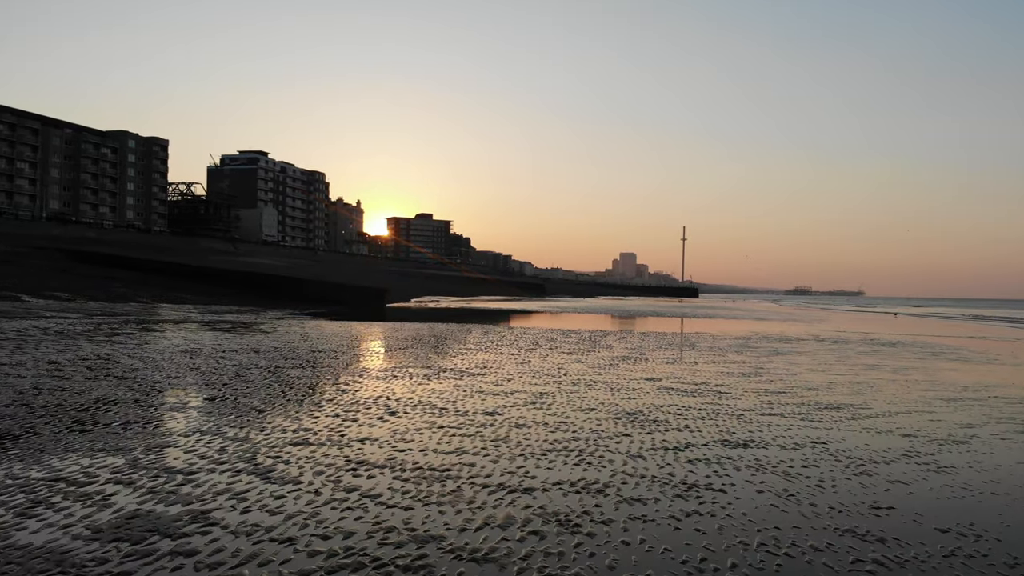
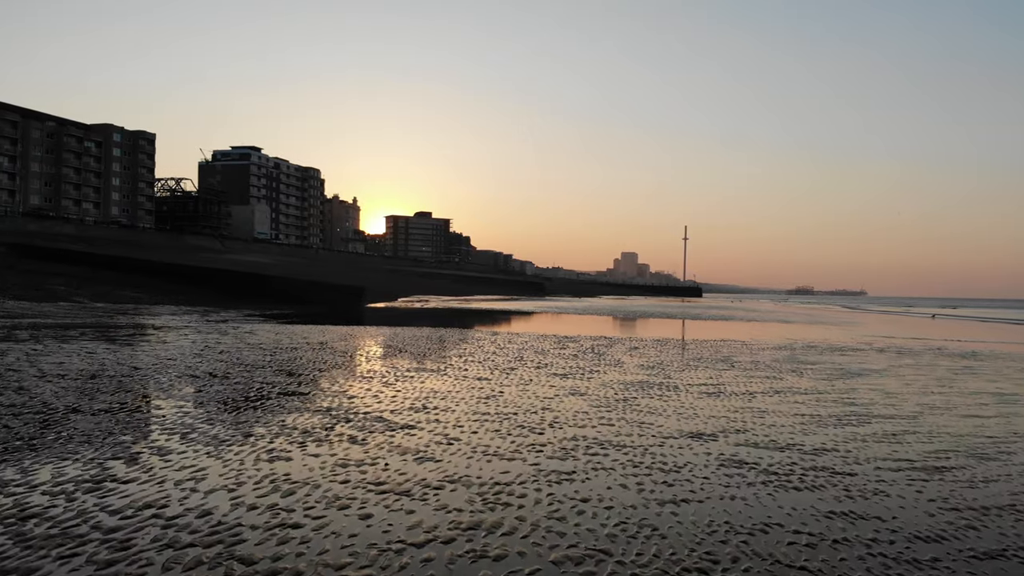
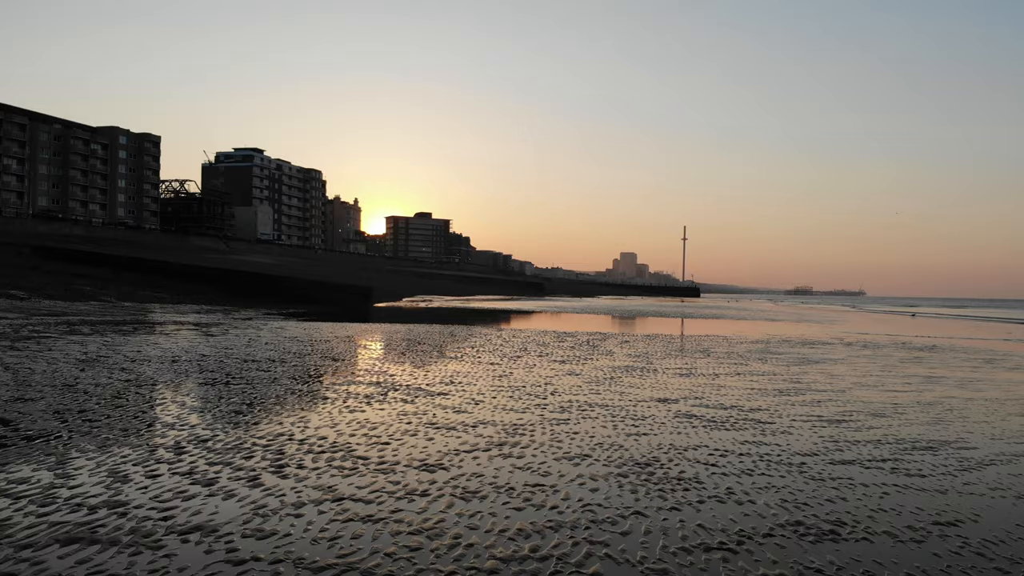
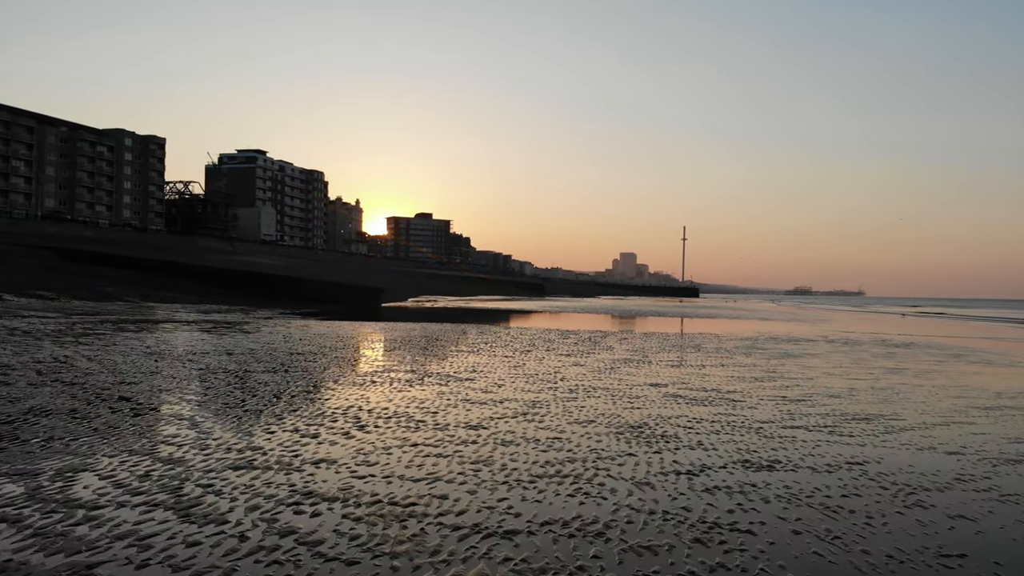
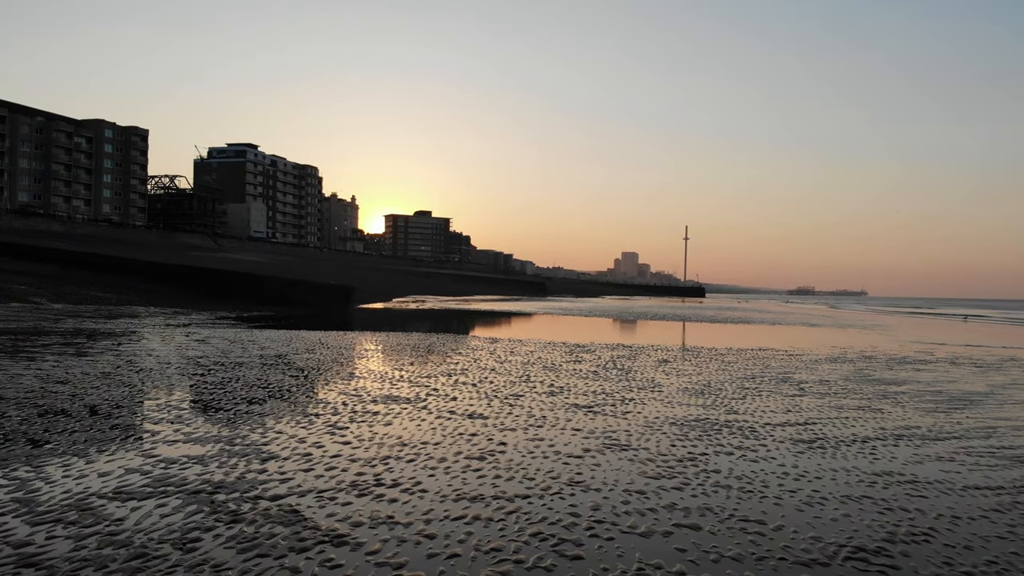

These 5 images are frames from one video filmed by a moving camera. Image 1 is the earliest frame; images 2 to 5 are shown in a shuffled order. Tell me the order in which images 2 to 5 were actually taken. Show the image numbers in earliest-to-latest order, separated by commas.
4, 3, 2, 5
